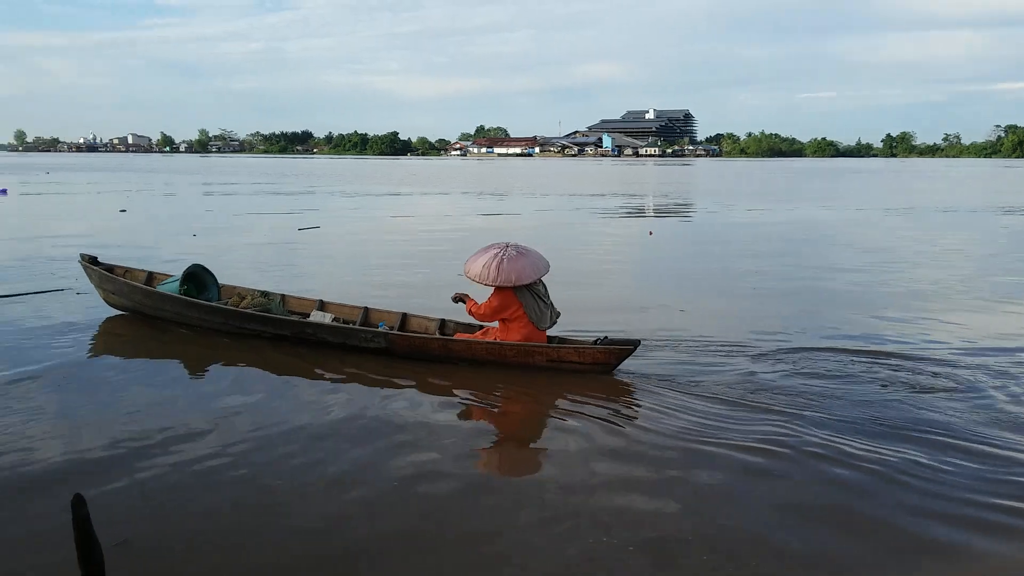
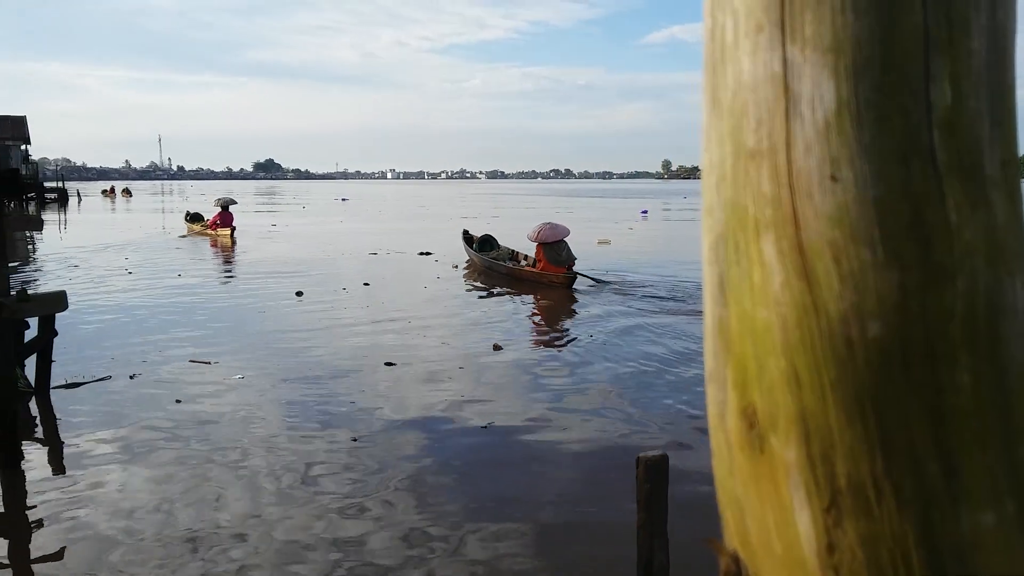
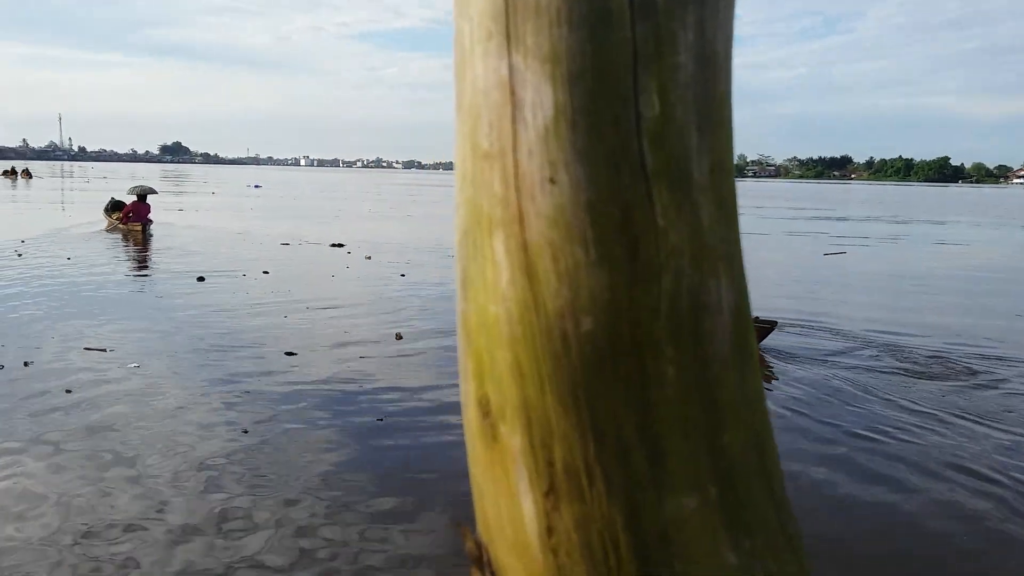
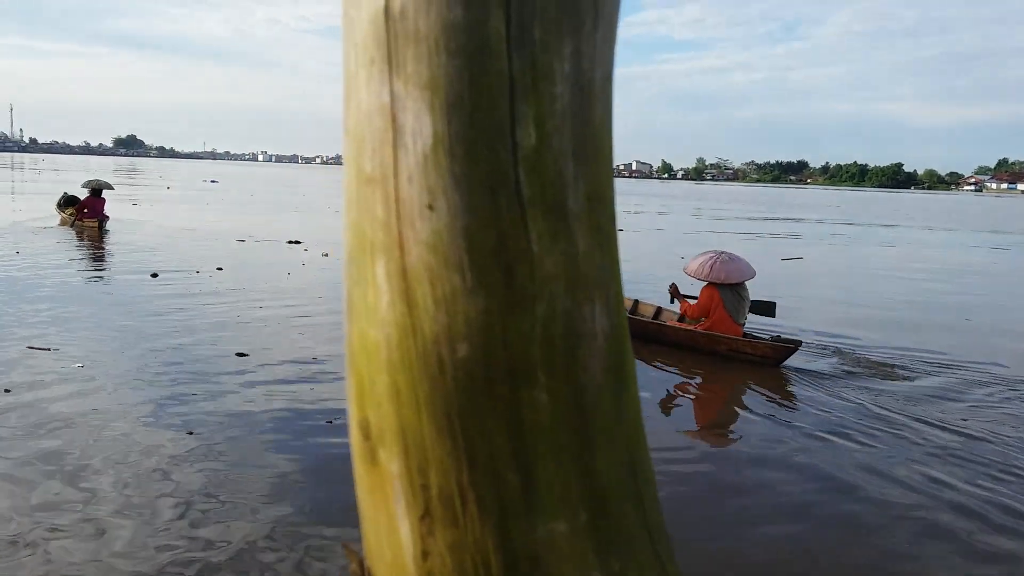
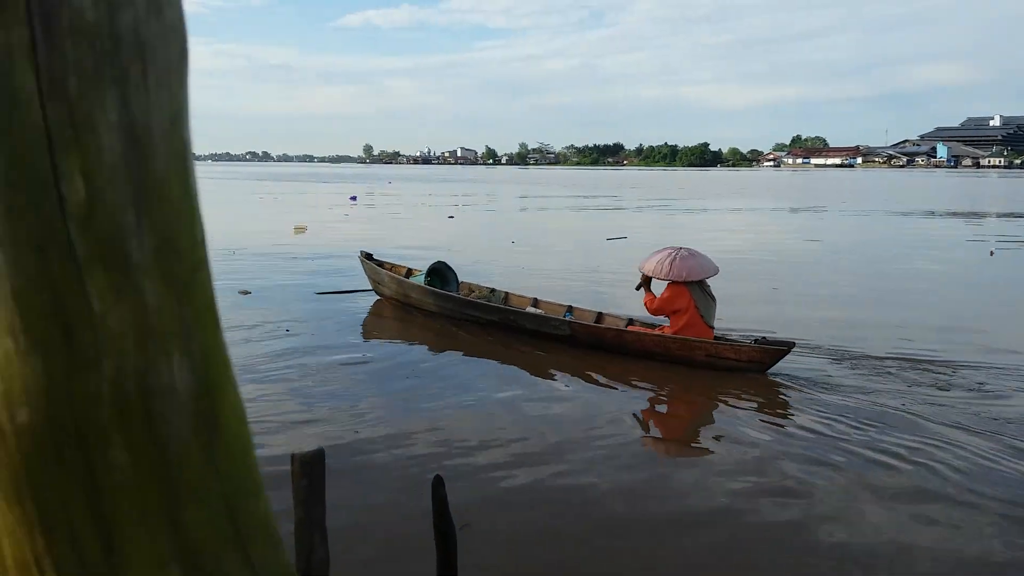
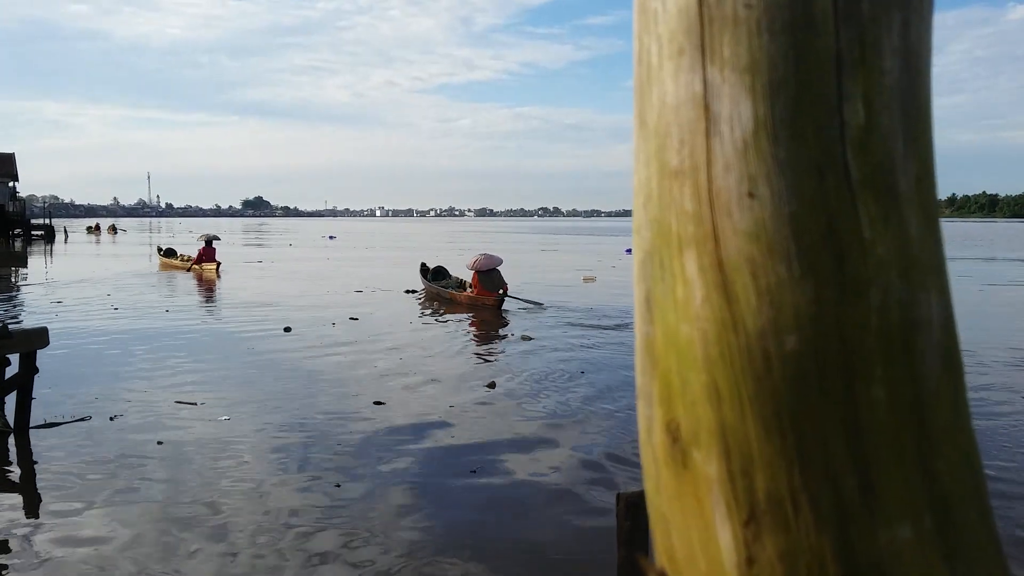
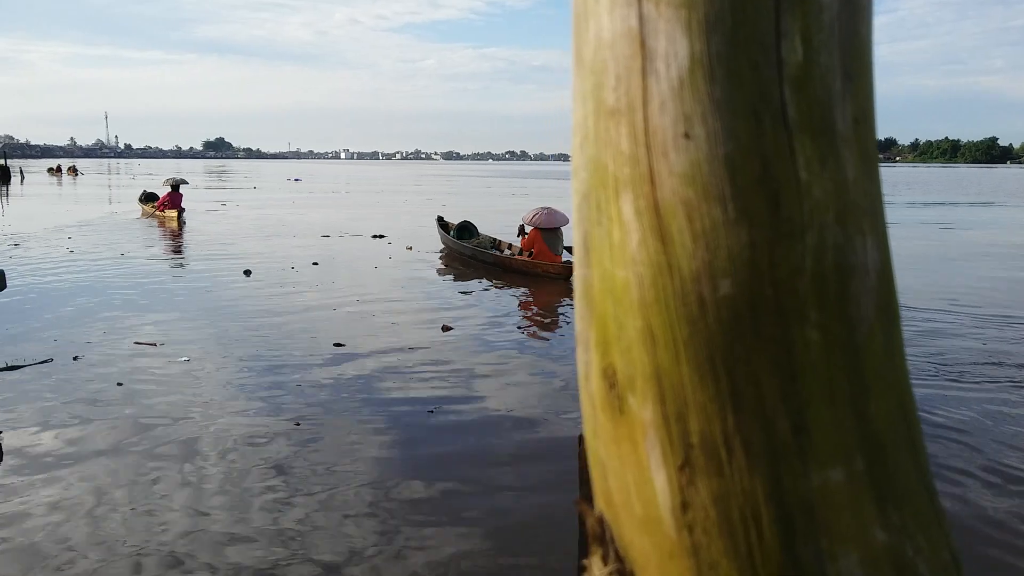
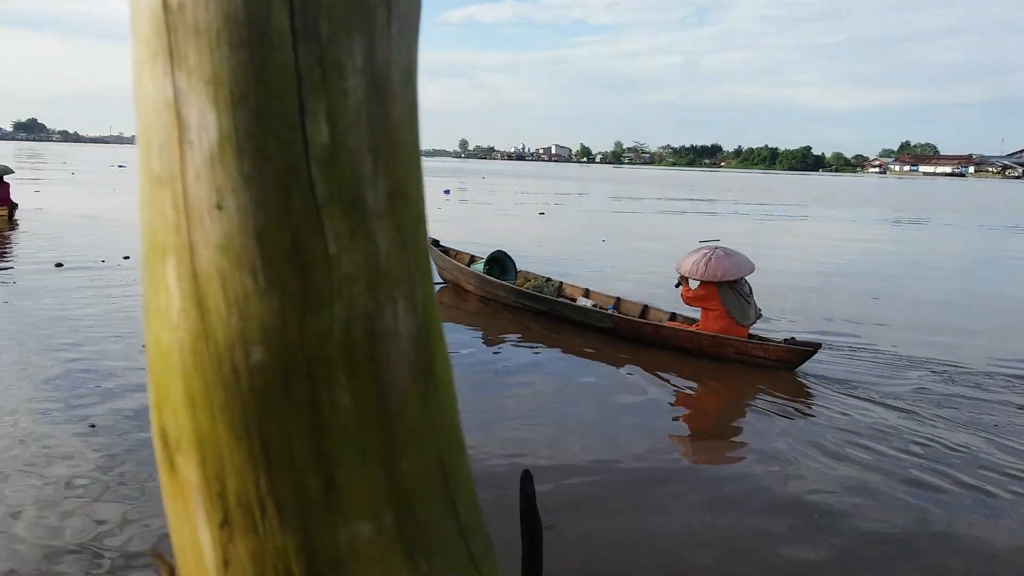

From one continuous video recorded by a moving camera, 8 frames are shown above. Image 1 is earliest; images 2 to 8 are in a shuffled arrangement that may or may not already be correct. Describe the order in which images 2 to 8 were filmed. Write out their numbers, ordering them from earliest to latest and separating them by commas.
5, 8, 4, 3, 7, 2, 6
